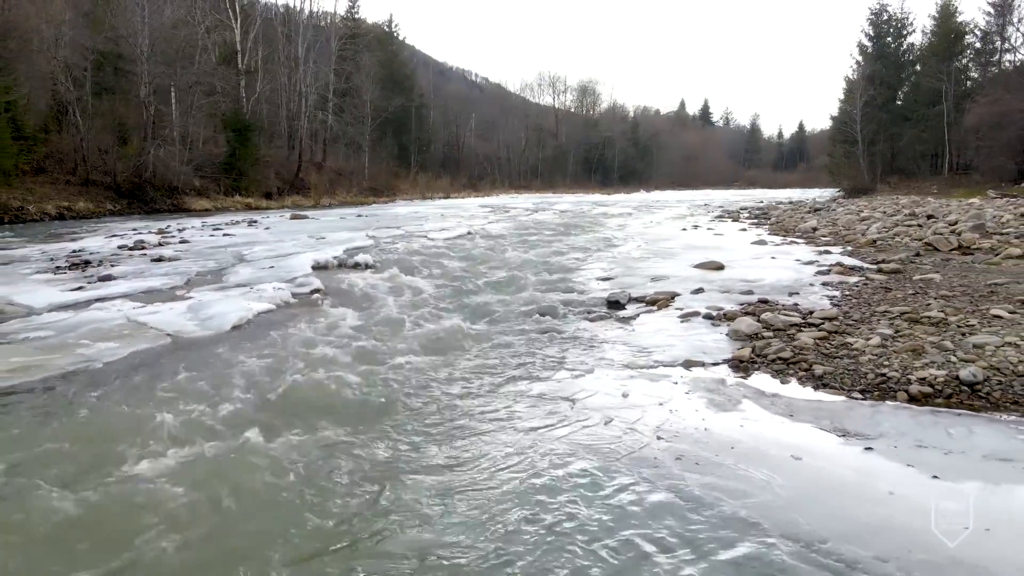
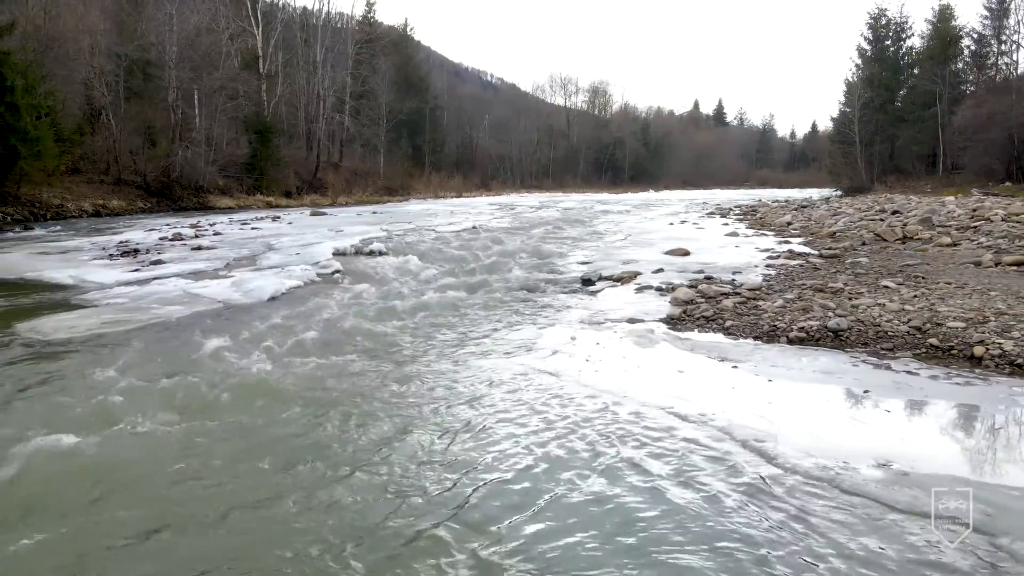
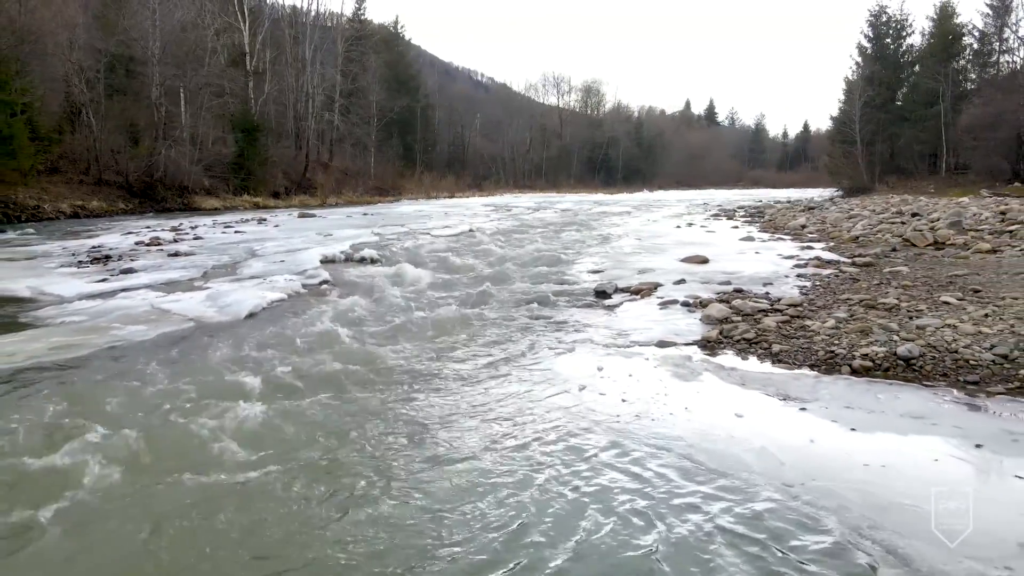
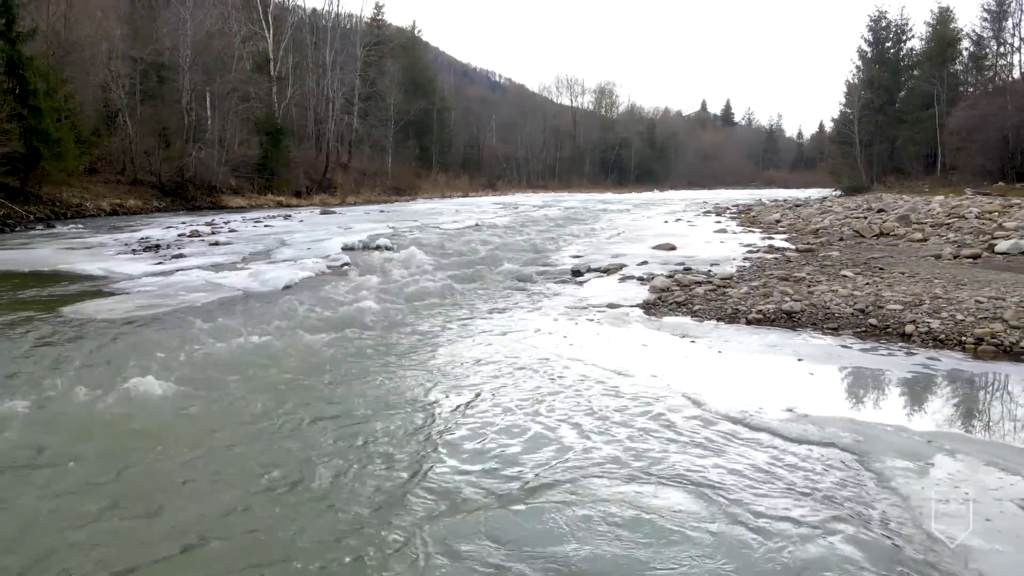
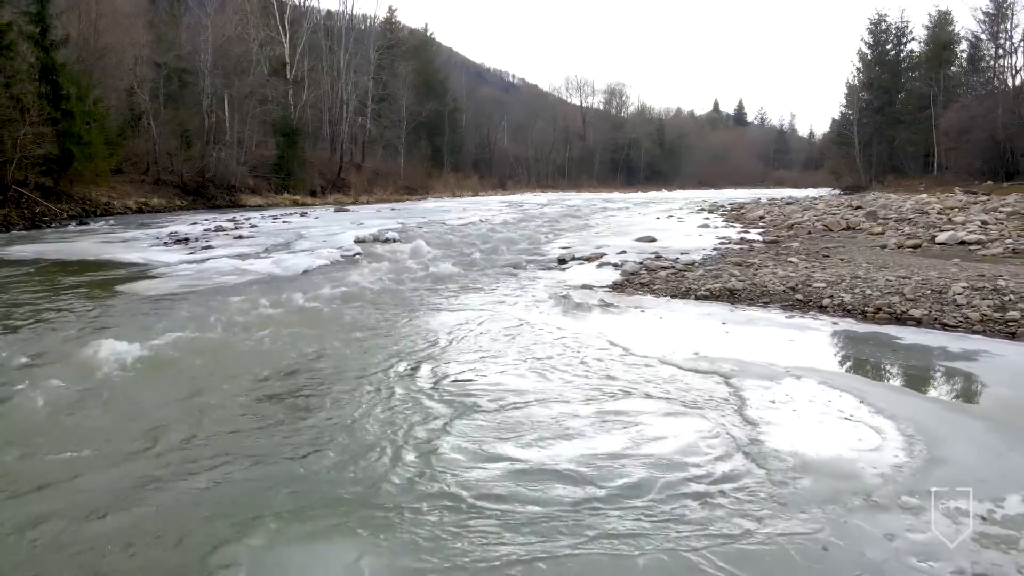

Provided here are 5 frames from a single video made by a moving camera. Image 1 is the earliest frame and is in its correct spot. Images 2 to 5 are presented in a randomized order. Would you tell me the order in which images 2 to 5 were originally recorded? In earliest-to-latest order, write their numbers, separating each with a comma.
3, 2, 4, 5
